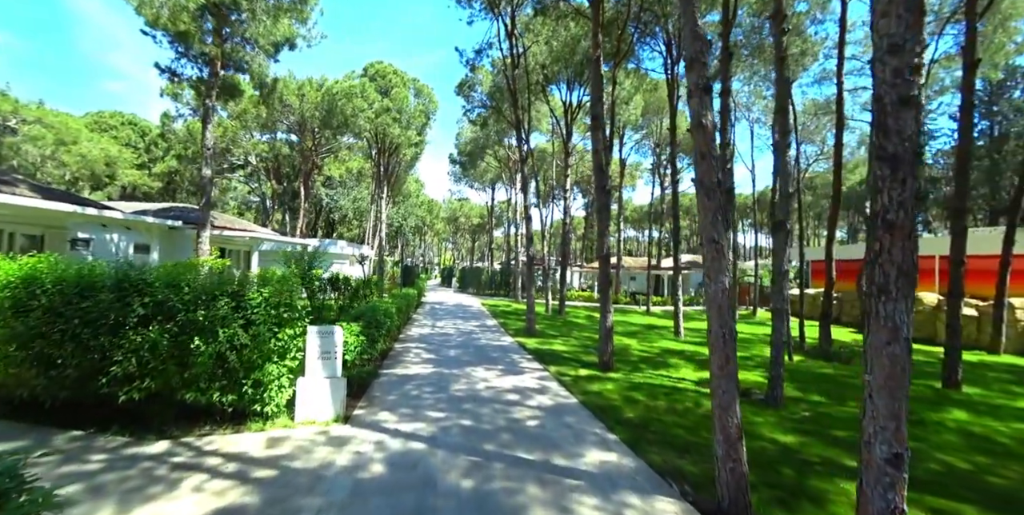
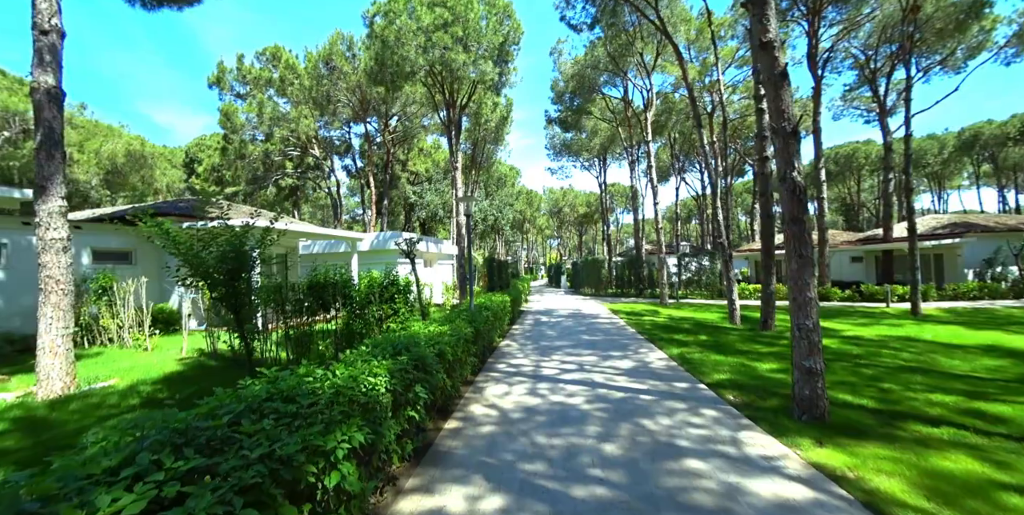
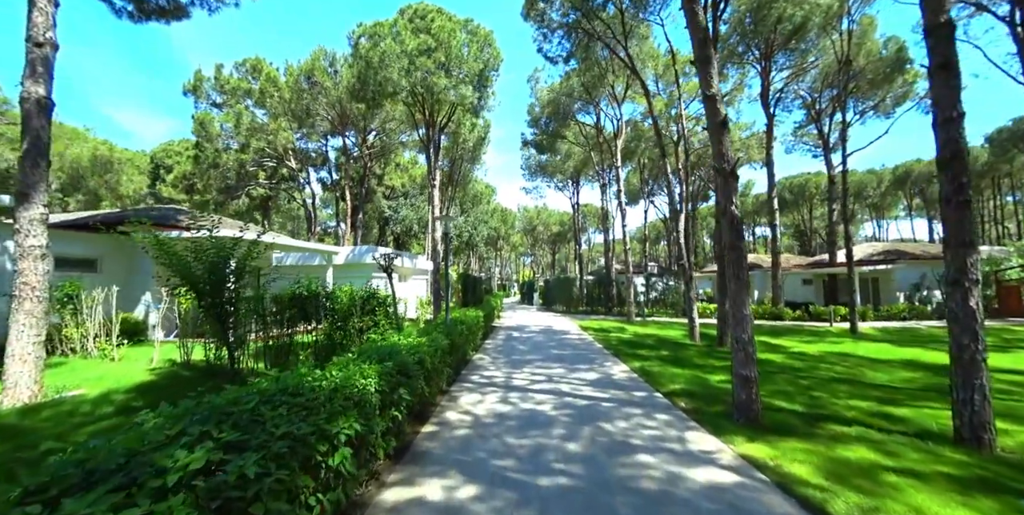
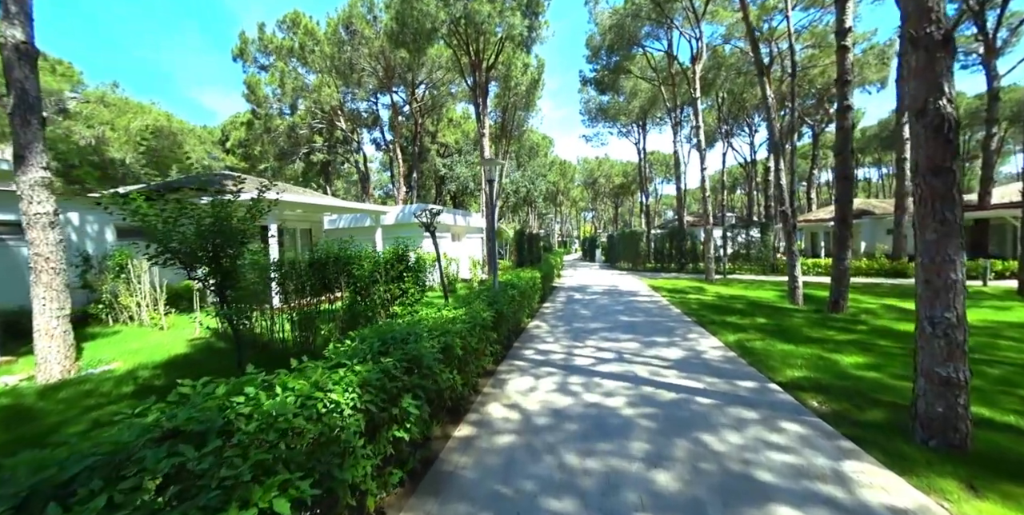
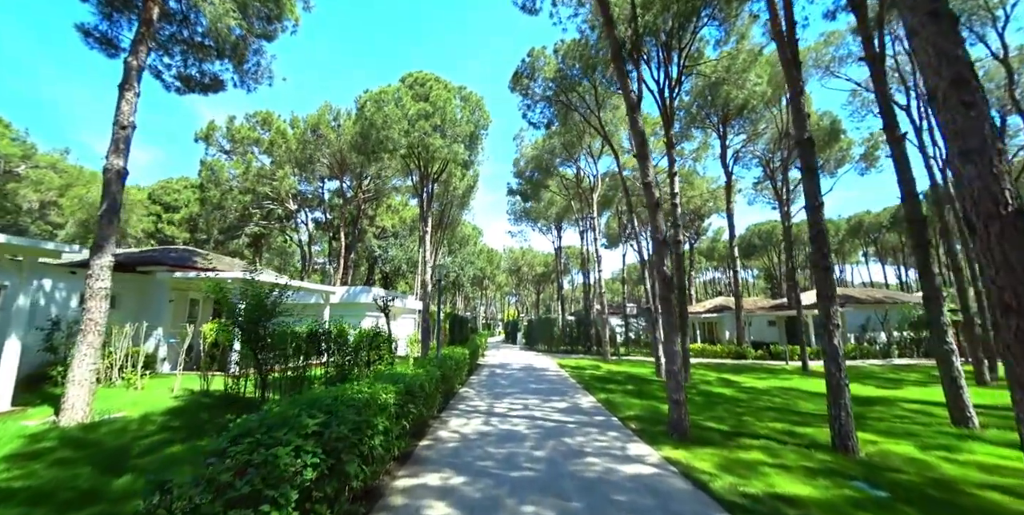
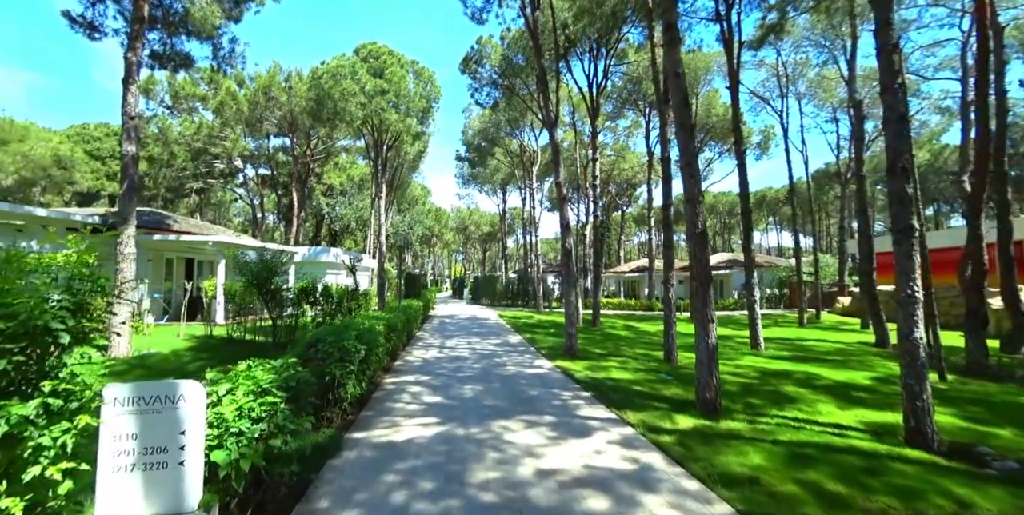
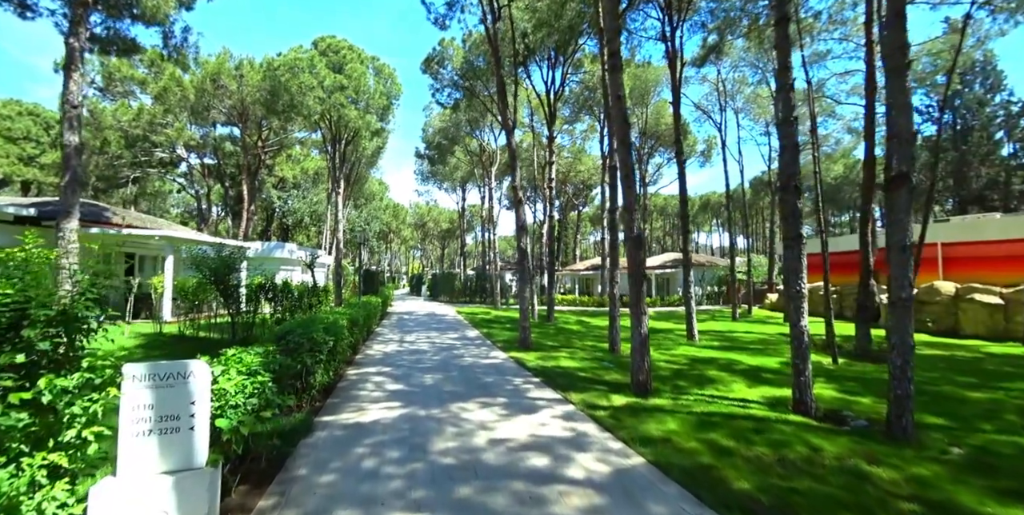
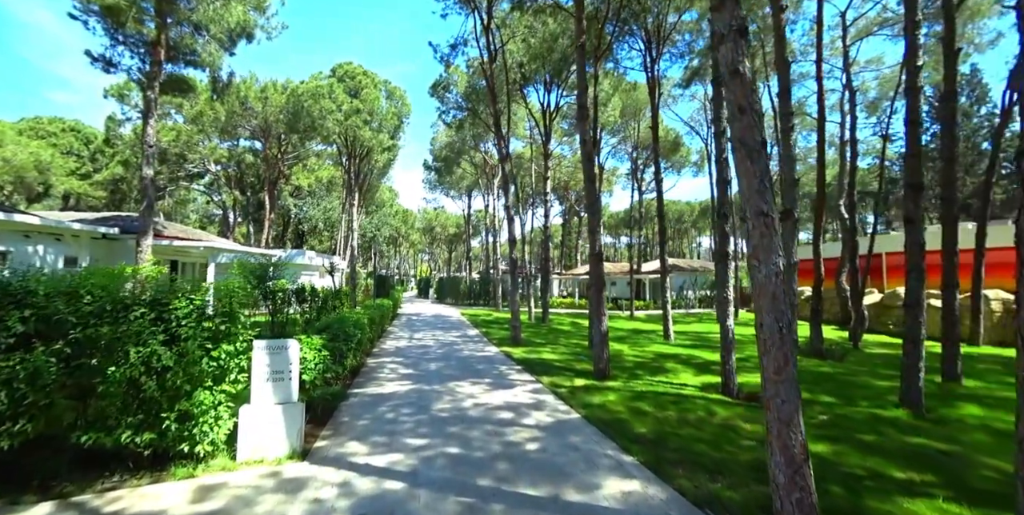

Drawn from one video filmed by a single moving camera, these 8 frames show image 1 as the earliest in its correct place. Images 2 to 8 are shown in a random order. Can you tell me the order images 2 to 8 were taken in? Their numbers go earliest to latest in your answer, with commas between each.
8, 7, 6, 5, 3, 2, 4
